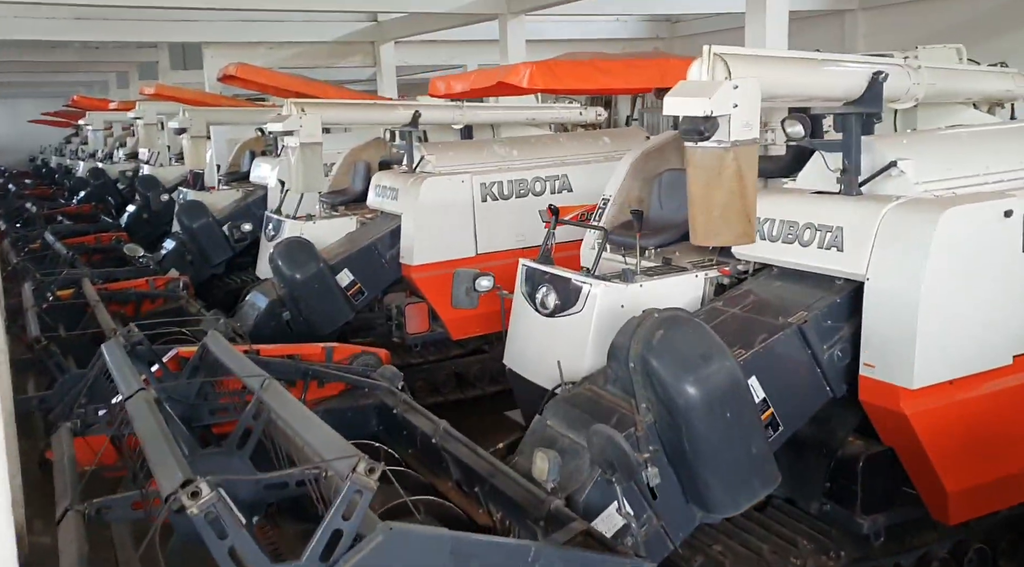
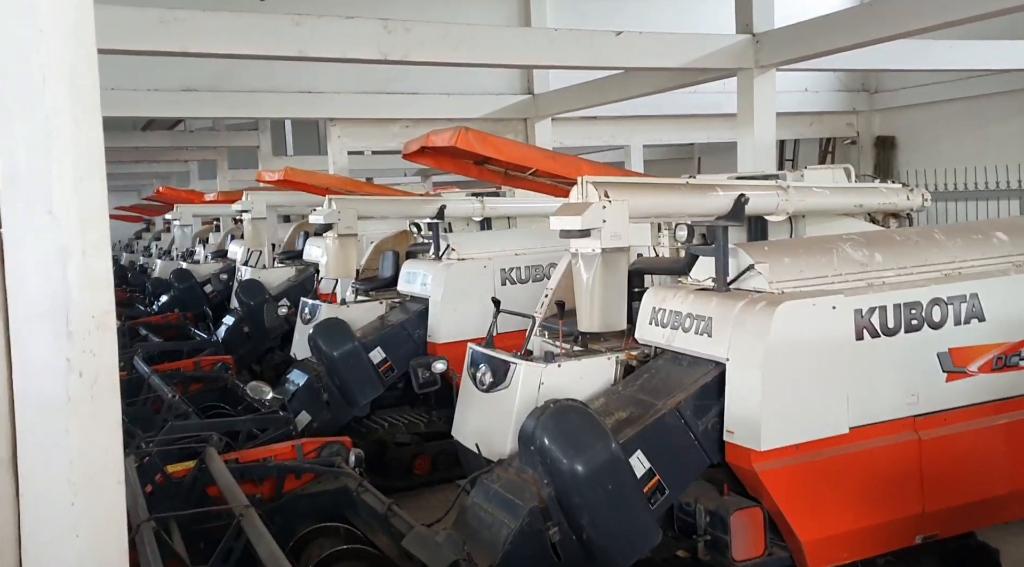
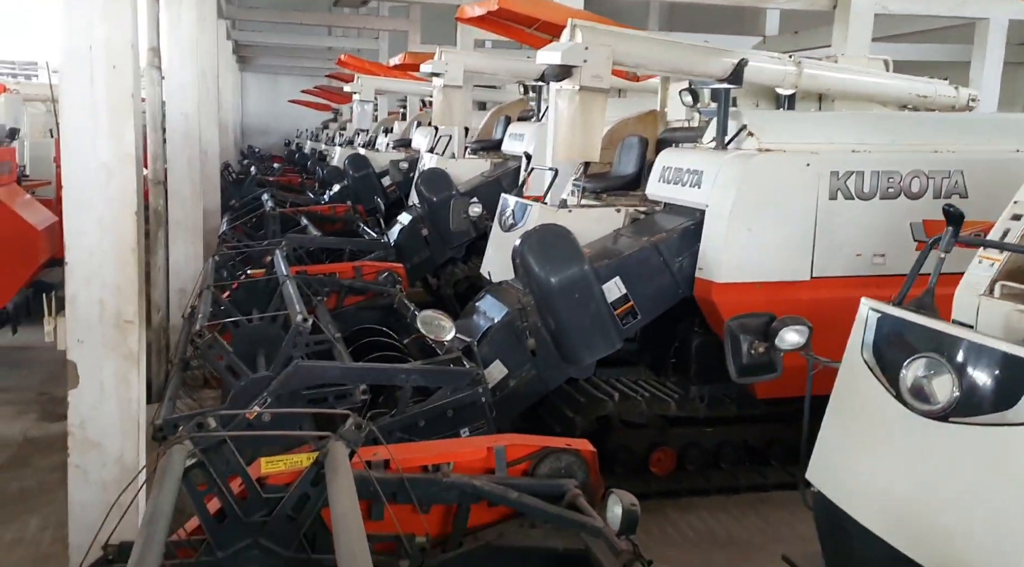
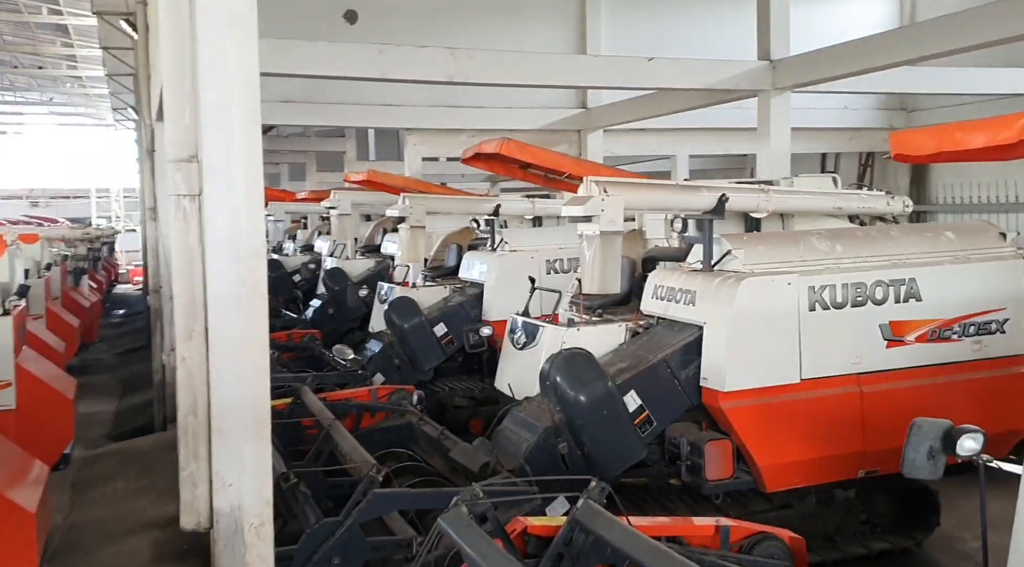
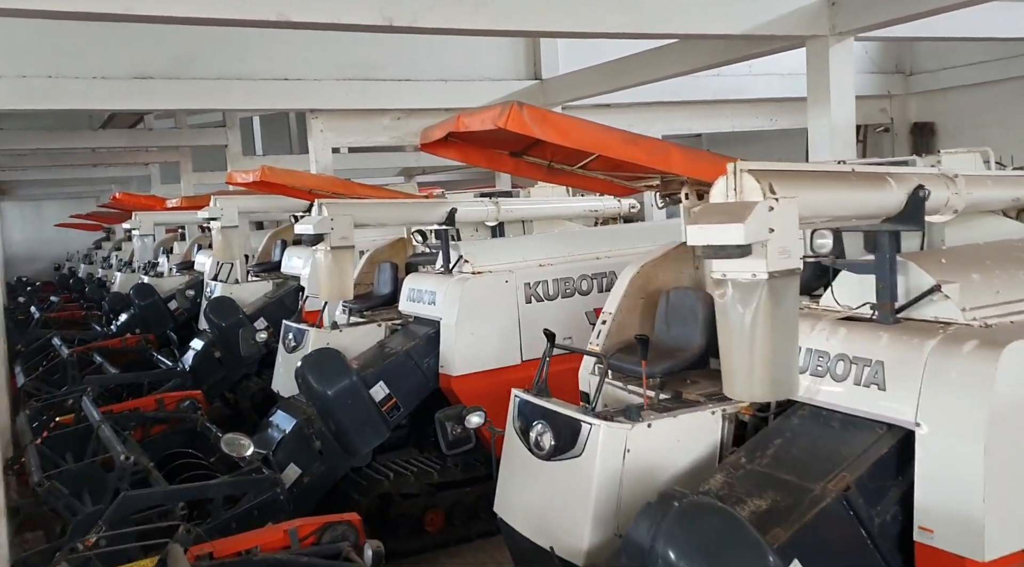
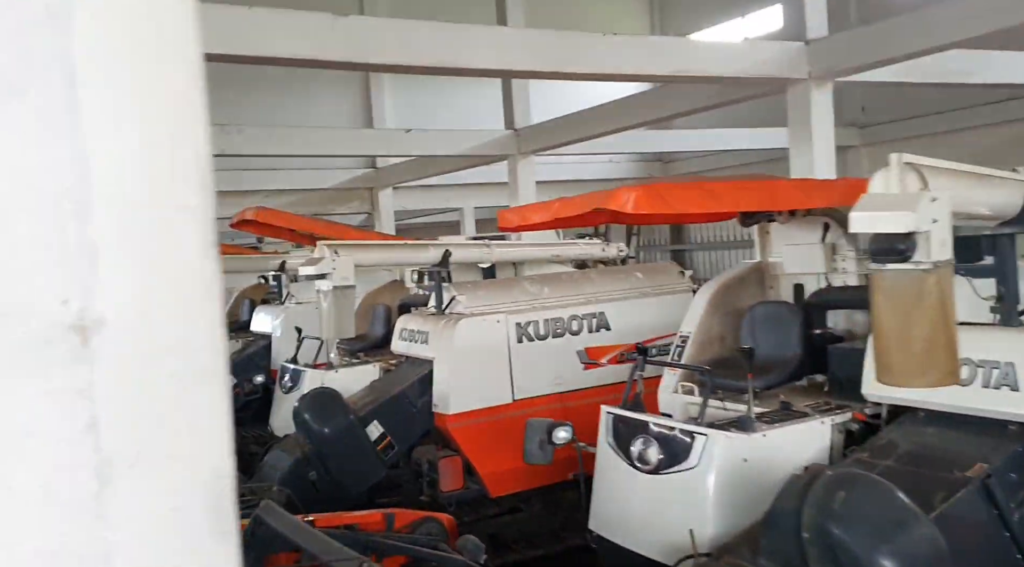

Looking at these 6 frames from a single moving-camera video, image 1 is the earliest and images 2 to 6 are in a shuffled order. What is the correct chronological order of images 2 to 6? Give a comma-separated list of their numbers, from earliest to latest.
6, 4, 2, 5, 3
